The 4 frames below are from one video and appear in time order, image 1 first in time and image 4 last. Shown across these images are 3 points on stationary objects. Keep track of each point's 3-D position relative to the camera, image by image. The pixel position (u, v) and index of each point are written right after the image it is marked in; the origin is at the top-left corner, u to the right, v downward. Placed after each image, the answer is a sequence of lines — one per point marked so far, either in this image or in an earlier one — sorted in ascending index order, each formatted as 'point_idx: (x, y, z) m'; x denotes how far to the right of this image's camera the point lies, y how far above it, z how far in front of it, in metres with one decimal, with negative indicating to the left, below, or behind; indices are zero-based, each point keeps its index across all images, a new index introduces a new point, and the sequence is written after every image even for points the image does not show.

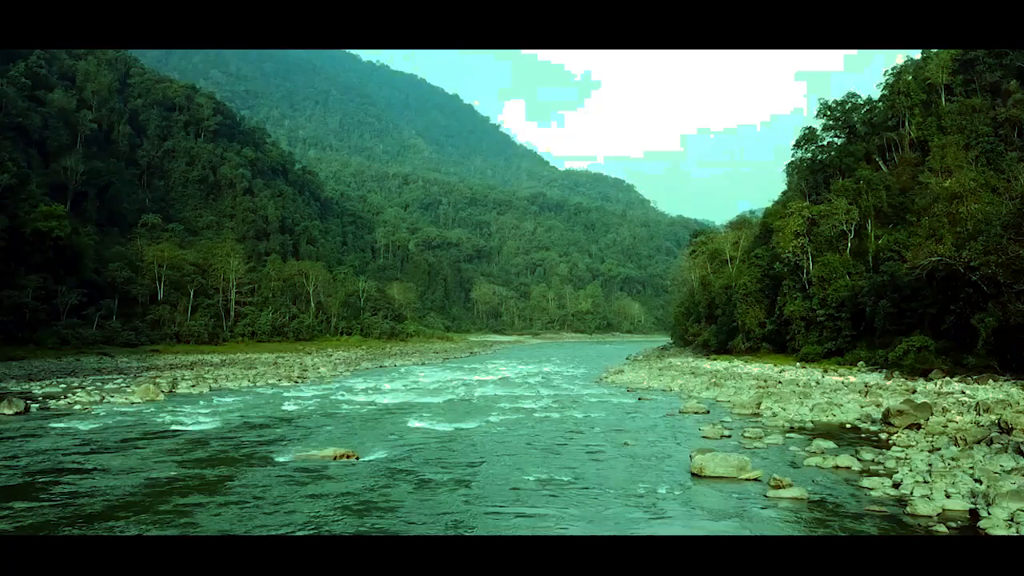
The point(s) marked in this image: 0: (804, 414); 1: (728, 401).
0: (+5.7, -2.5, +13.2) m
1: (+5.2, -2.7, +15.9) m
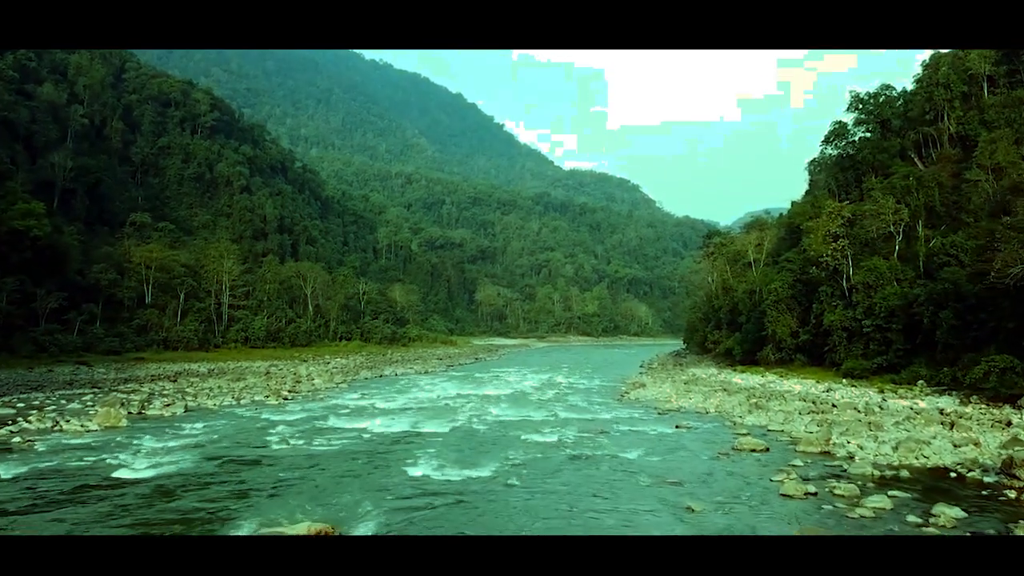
0: (+6.1, -2.7, +10.9) m
1: (+5.5, -2.9, +13.6) m
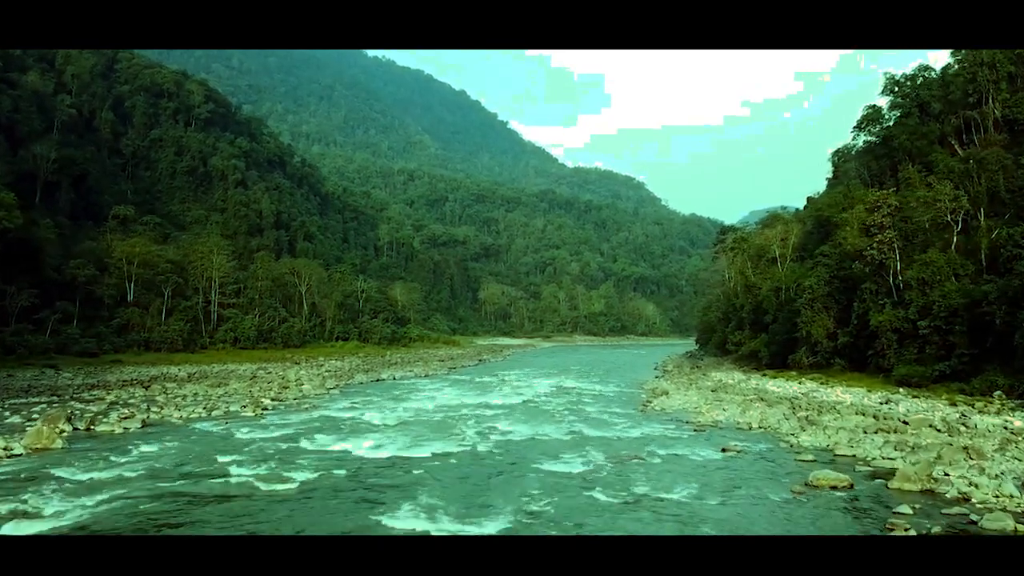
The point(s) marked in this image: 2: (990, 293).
0: (+6.3, -2.6, +8.4) m
1: (+5.7, -2.8, +11.1) m
2: (+11.8, -0.1, +16.7) m
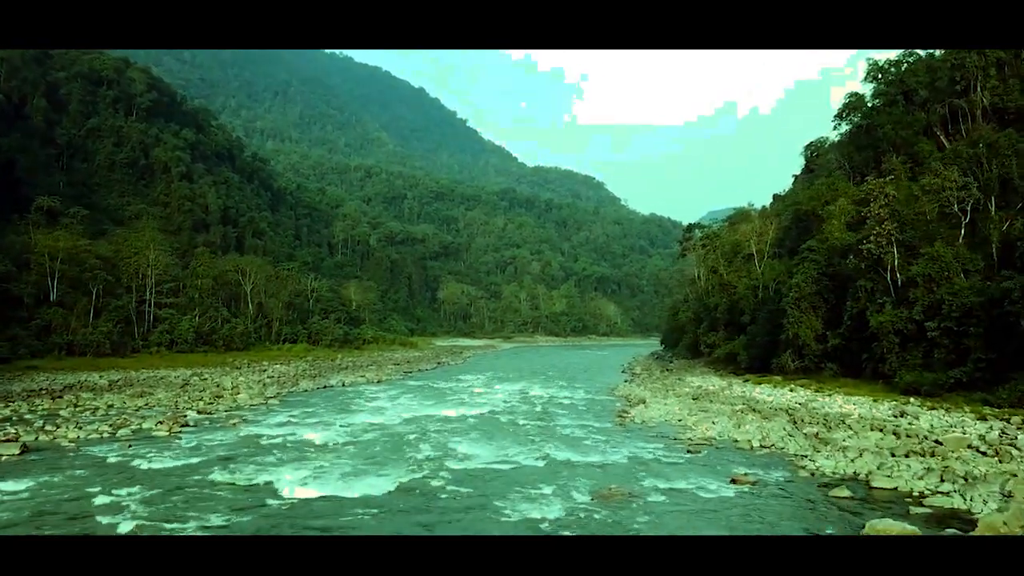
0: (+6.0, -2.5, +6.3) m
1: (+5.3, -2.8, +9.0) m
2: (+11.1, -0.1, +14.9) m
